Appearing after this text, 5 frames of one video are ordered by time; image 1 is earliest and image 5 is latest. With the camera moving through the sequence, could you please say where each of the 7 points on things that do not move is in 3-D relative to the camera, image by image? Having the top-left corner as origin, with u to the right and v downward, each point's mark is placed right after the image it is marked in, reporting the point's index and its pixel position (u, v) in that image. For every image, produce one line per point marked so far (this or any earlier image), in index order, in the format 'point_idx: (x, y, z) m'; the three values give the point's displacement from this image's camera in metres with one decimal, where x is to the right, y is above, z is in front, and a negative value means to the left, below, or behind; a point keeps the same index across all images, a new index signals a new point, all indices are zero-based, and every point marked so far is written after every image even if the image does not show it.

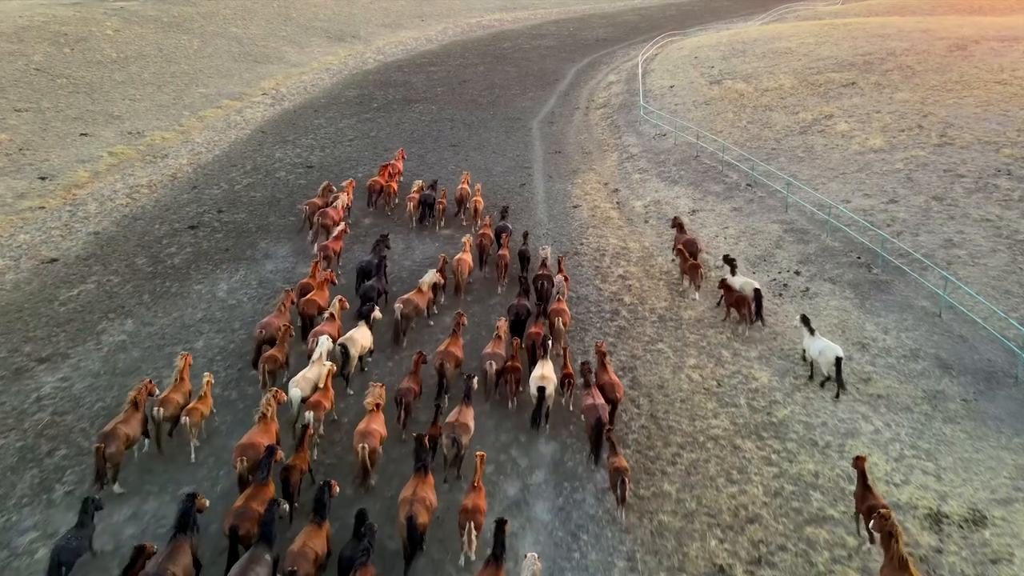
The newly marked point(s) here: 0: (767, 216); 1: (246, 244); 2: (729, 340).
0: (+5.6, +1.6, +18.8) m
1: (-6.0, +1.0, +19.1) m
2: (+3.6, -0.9, +14.1) m
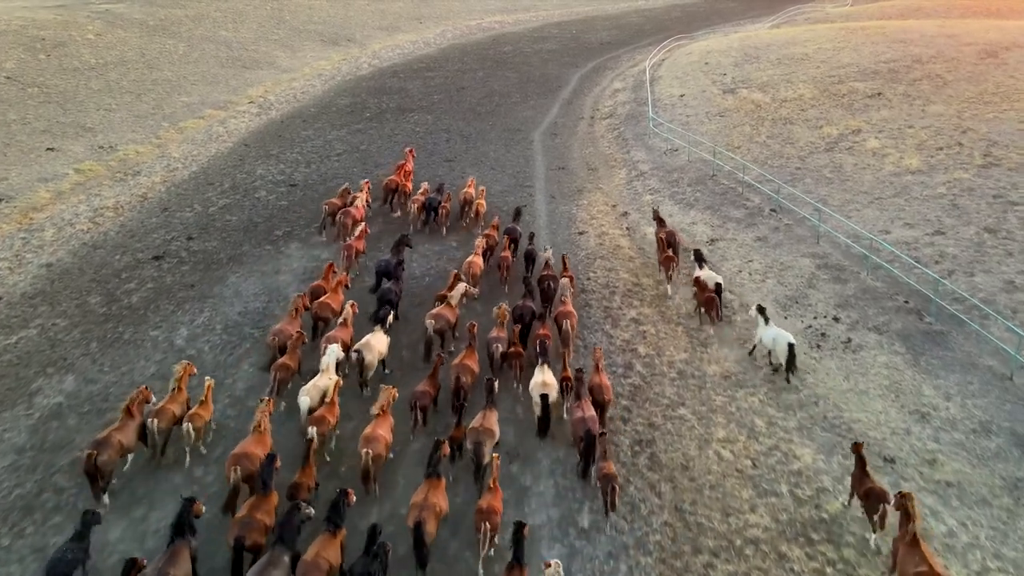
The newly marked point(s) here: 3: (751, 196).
0: (+5.6, +0.8, +16.8) m
1: (-6.0, +0.2, +17.1) m
2: (+3.6, -1.7, +12.1) m
3: (+5.6, +2.1, +19.8) m
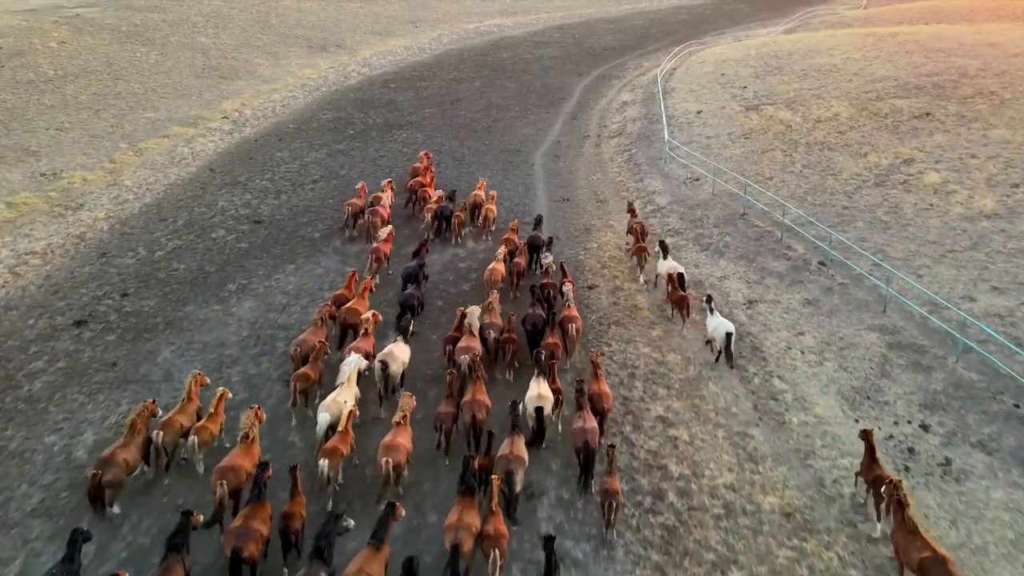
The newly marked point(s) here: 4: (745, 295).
0: (+5.5, -0.5, +13.7) m
1: (-6.1, -1.1, +14.0) m
2: (+3.5, -2.9, +9.0) m
3: (+5.5, +0.9, +16.6) m
4: (+4.2, -0.2, +15.2) m
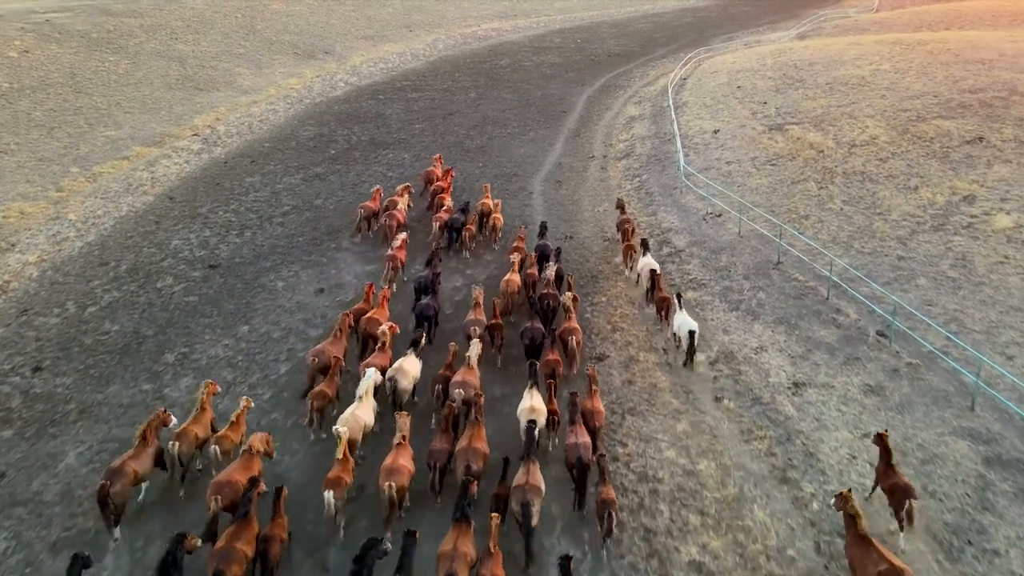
0: (+5.4, -1.6, +10.9) m
1: (-6.2, -2.2, +11.2) m
2: (+3.4, -4.1, +6.2) m
3: (+5.4, -0.3, +13.8) m
4: (+4.0, -1.3, +12.4) m
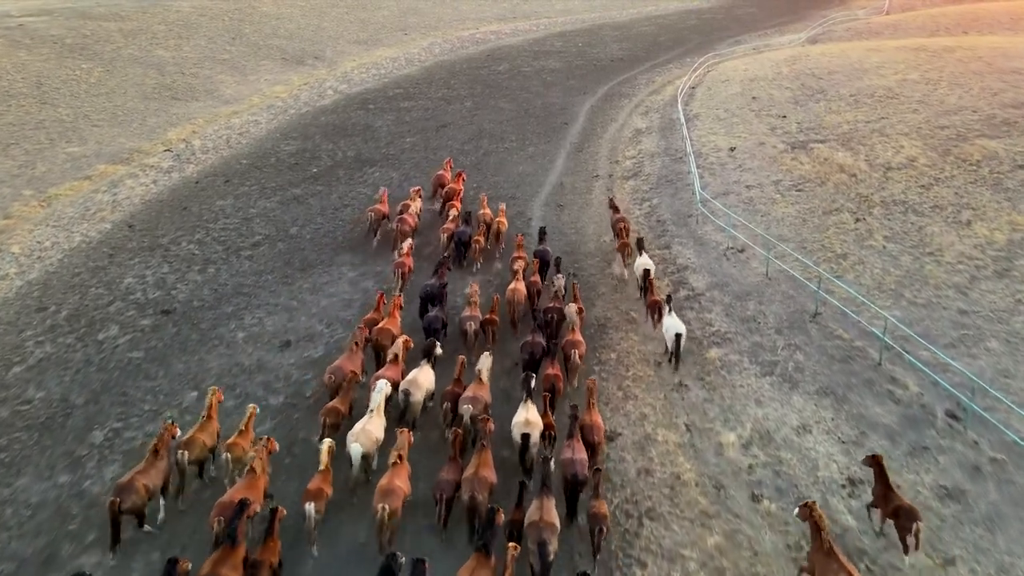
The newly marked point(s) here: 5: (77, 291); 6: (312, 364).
0: (+5.3, -2.5, +8.6) m
1: (-6.3, -3.1, +9.0) m
2: (+3.3, -5.0, +4.0) m
3: (+5.3, -1.2, +11.6) m
4: (+4.0, -2.2, +10.2) m
5: (-8.5, -0.1, +16.6) m
6: (-3.3, -1.3, +13.9) m
